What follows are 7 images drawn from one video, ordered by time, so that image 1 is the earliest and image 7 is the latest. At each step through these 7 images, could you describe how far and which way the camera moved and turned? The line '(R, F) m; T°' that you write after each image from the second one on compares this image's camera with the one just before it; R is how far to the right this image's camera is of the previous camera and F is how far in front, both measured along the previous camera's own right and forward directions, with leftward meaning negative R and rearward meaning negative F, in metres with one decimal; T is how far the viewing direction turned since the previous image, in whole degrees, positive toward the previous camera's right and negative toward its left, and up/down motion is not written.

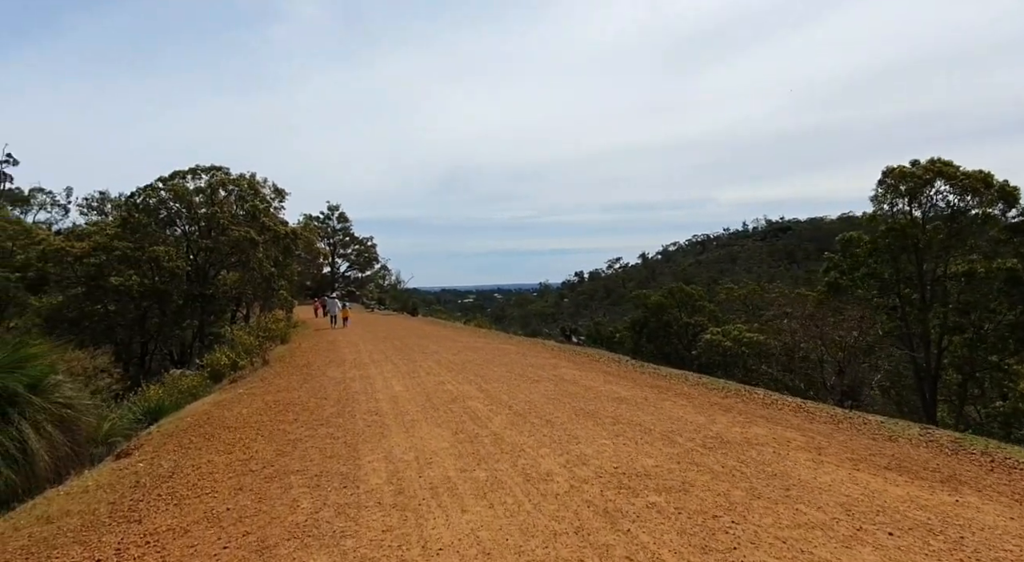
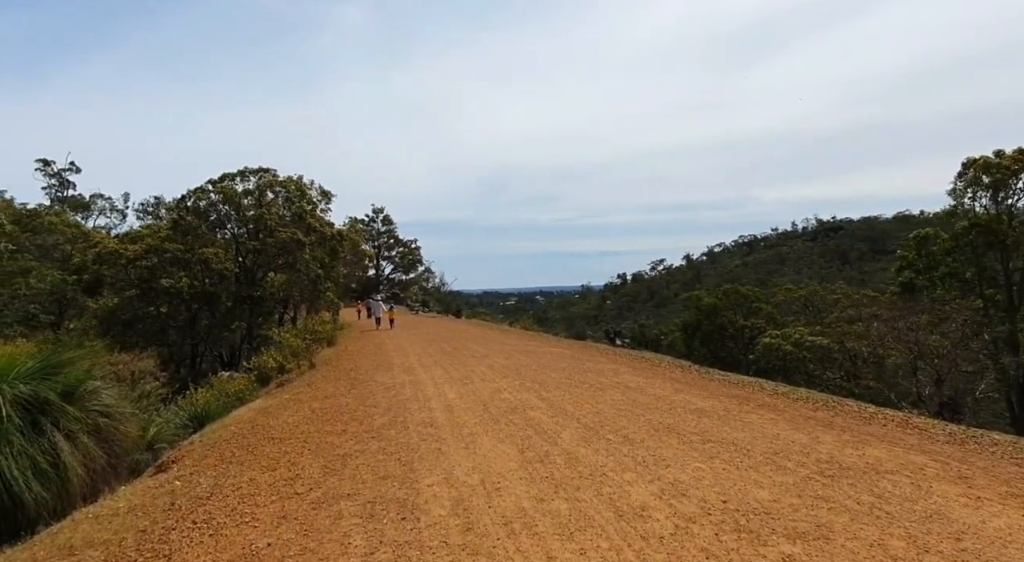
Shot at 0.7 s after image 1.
(-0.3, +0.7) m; -4°
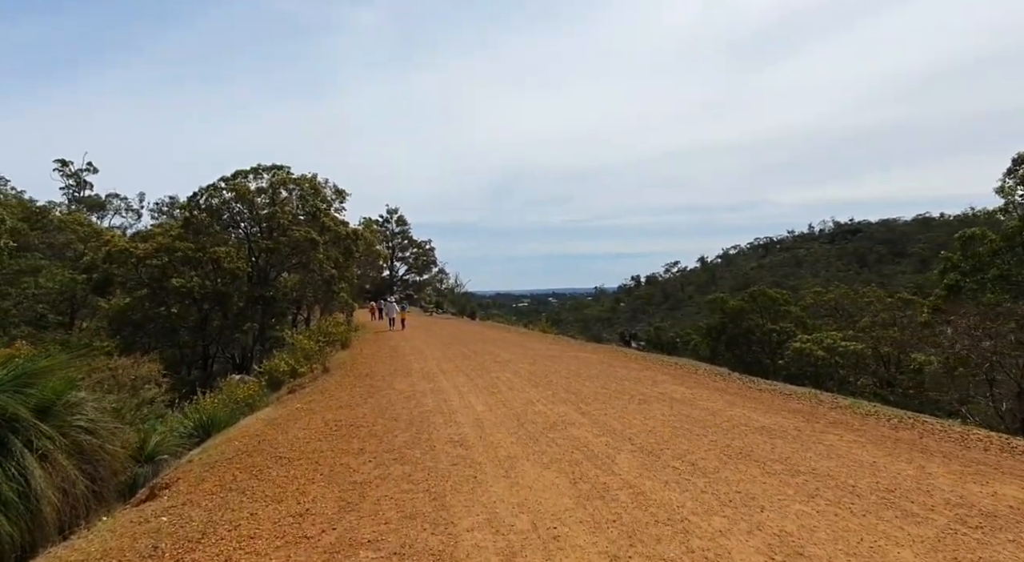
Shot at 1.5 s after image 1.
(-0.3, +0.9) m; -1°
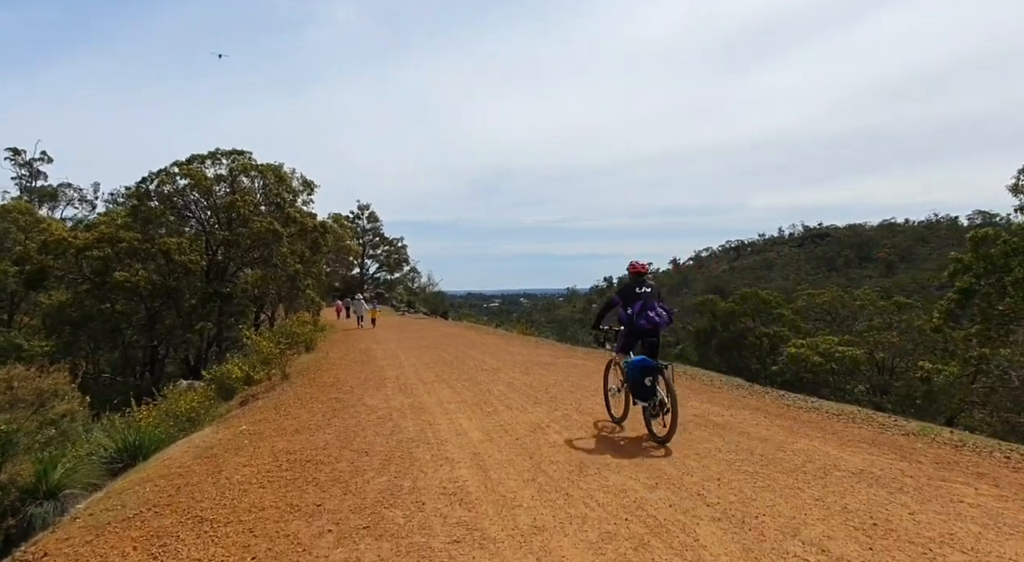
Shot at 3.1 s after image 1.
(-0.3, +1.8) m; +3°
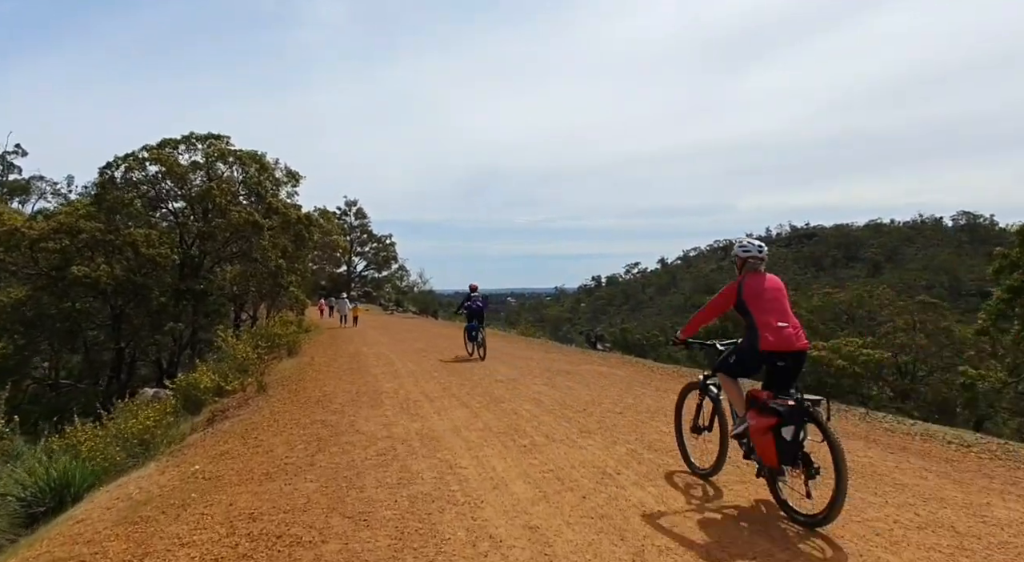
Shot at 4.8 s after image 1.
(-0.5, +1.9) m; +1°
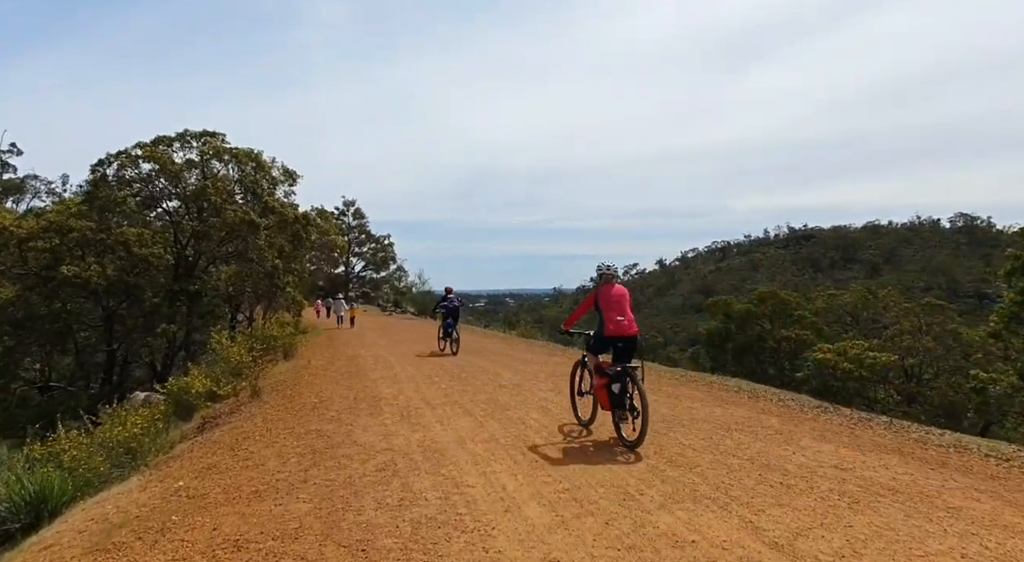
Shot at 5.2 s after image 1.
(-0.1, +0.4) m; 0°
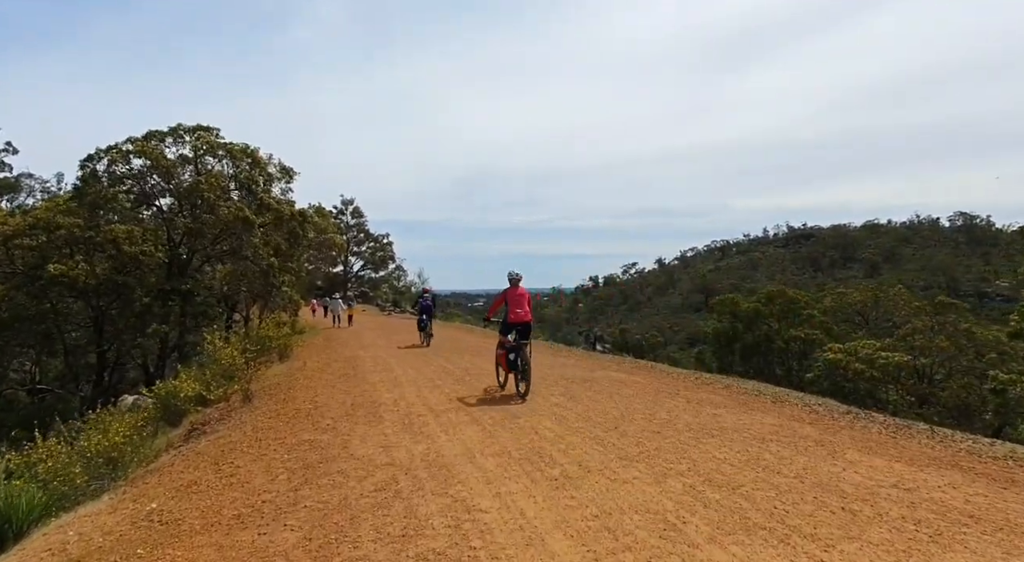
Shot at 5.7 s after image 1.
(-0.1, +0.6) m; 0°
